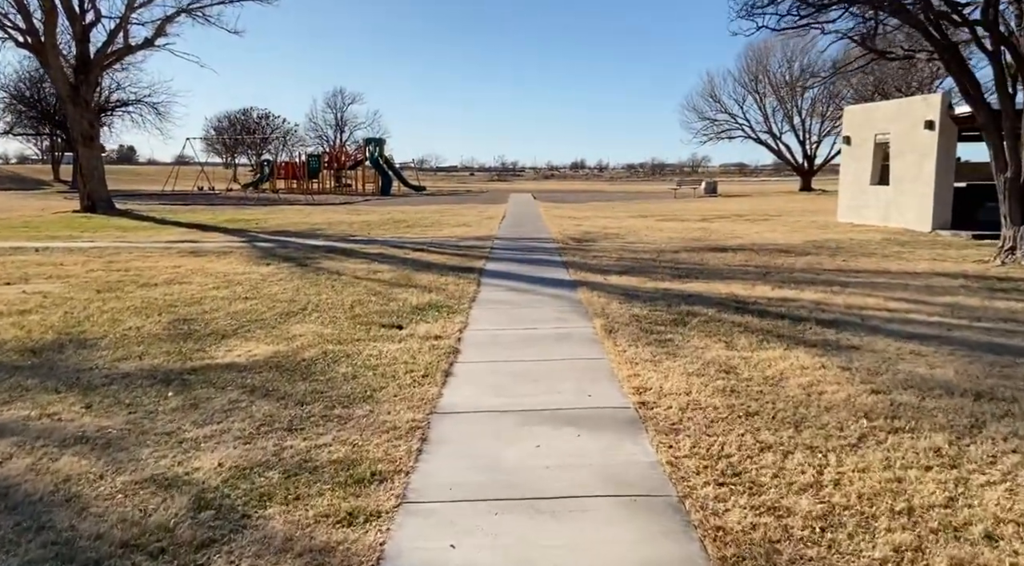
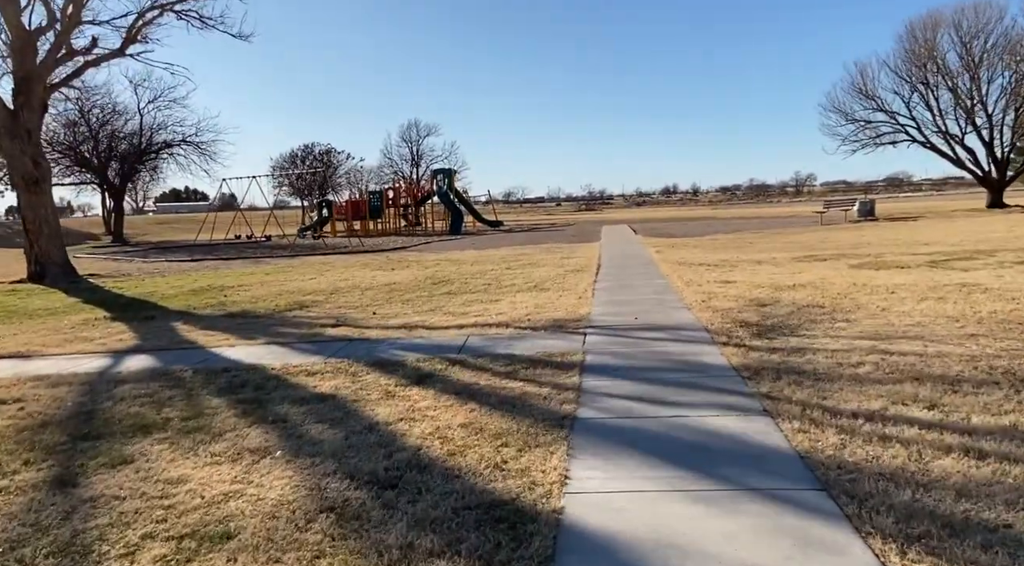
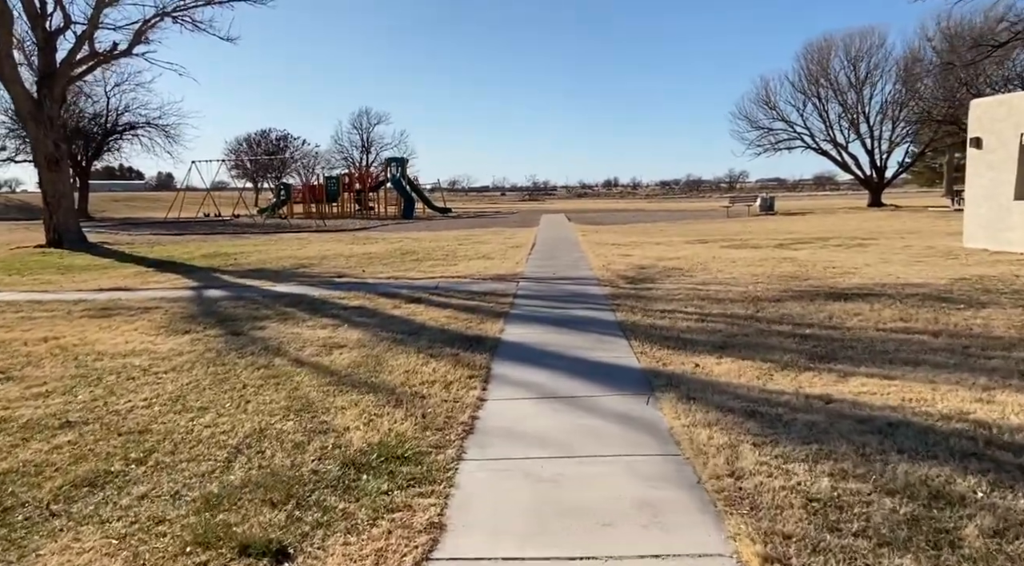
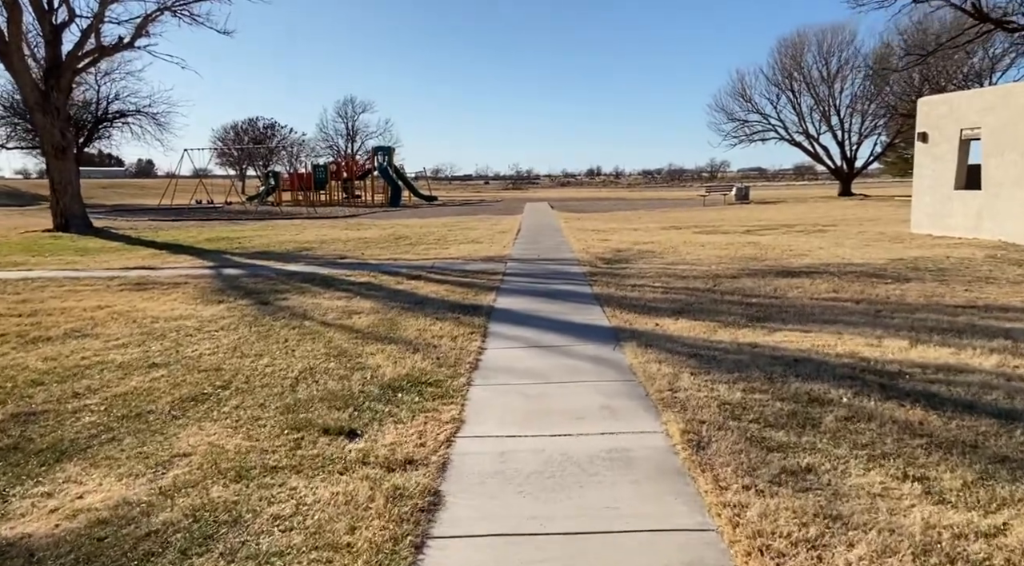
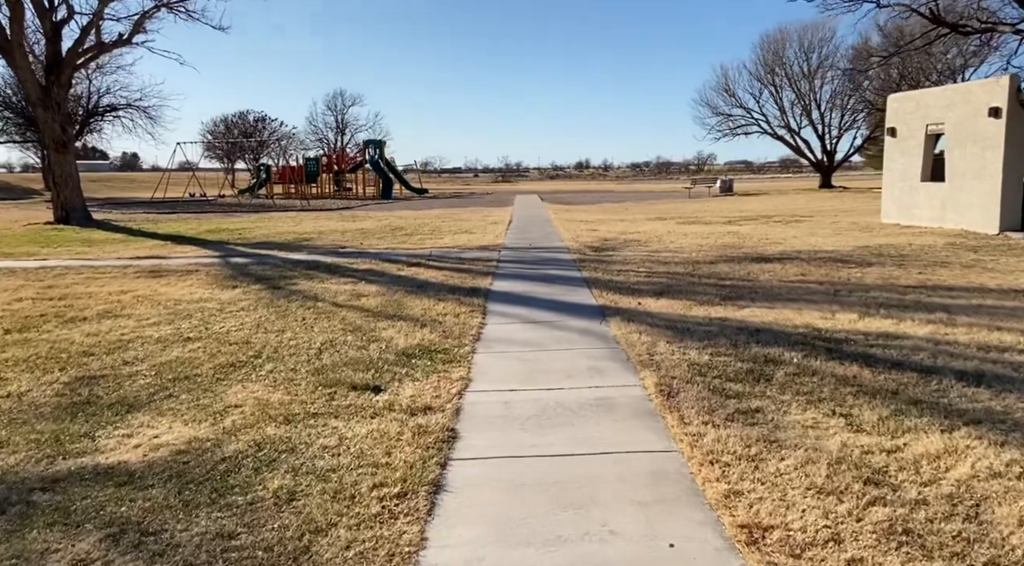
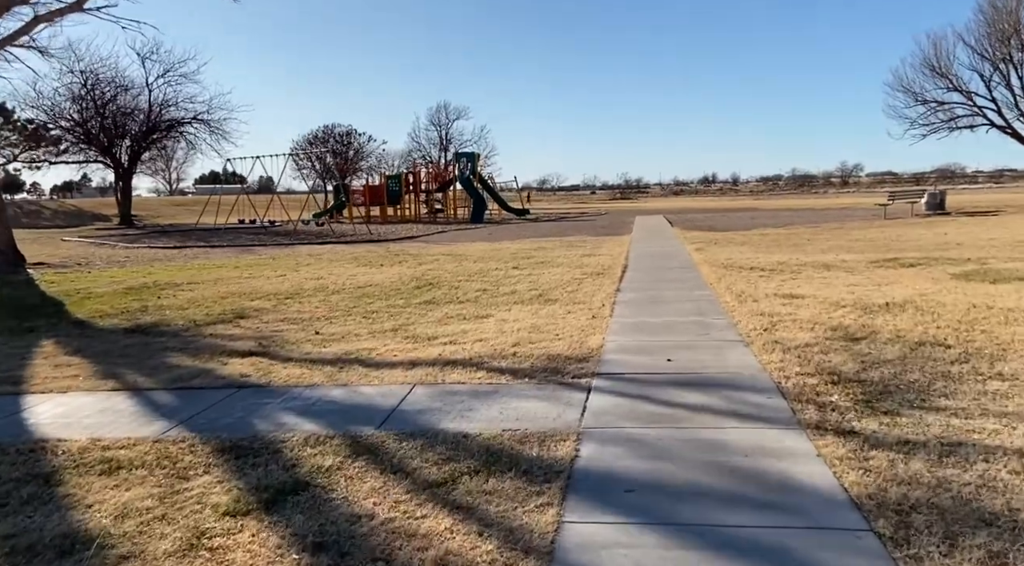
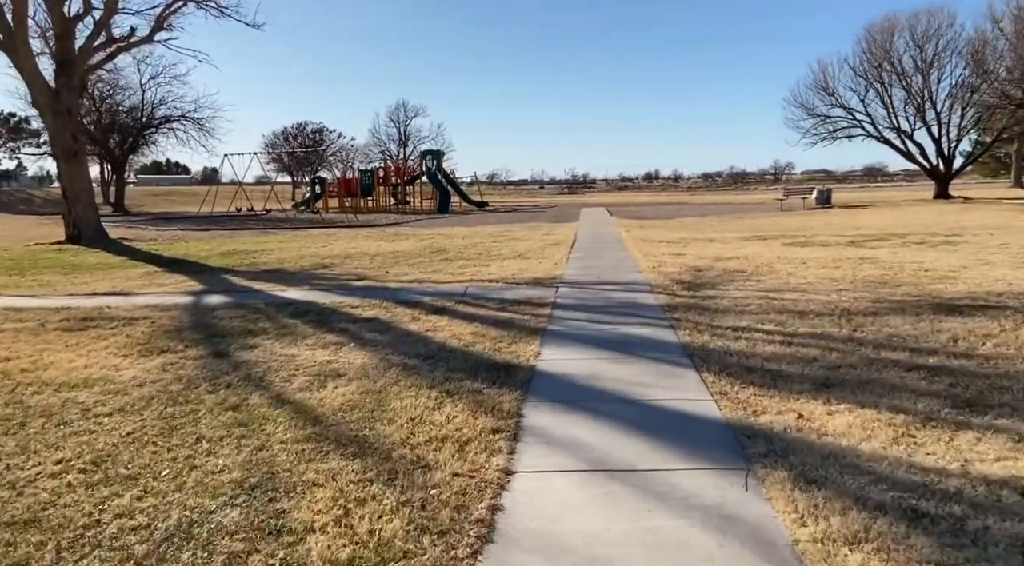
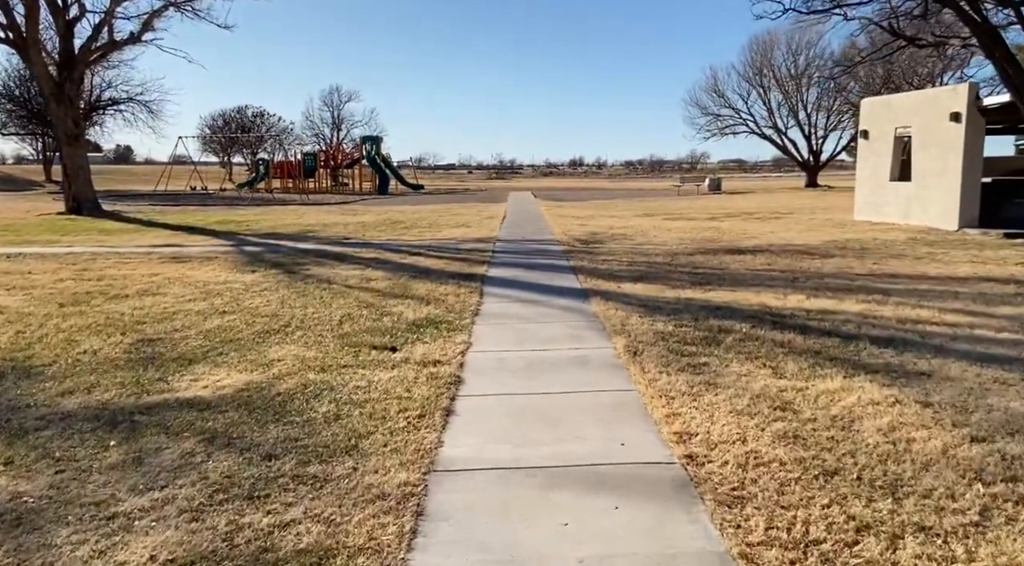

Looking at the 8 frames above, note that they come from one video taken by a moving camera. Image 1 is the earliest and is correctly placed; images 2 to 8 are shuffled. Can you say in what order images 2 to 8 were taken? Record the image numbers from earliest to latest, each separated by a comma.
8, 5, 4, 3, 7, 2, 6
